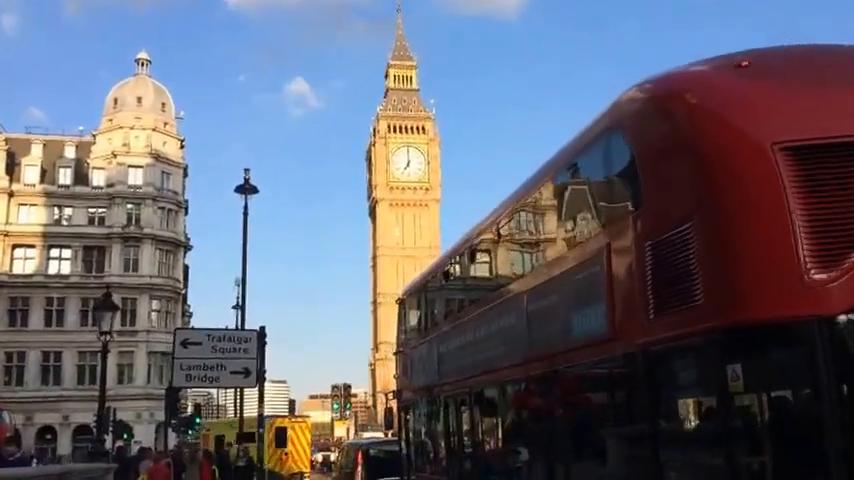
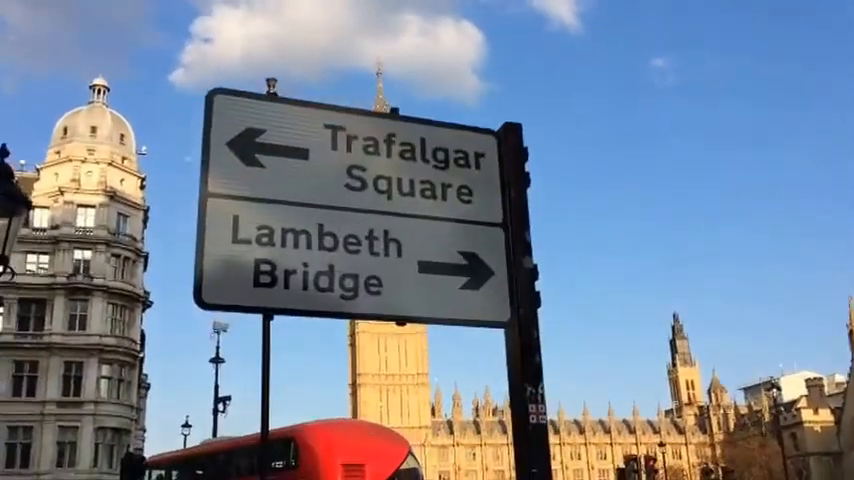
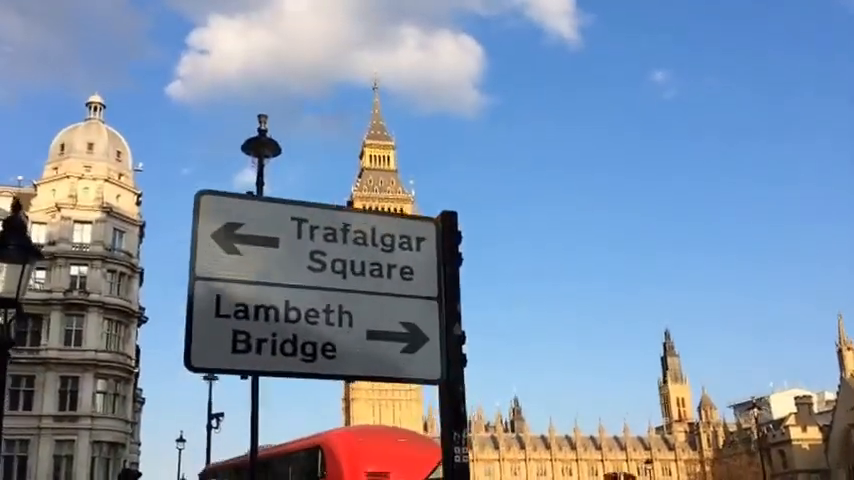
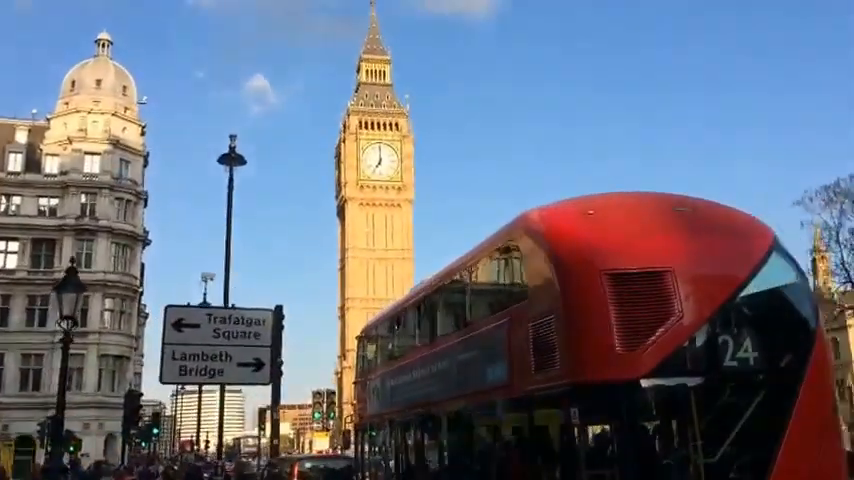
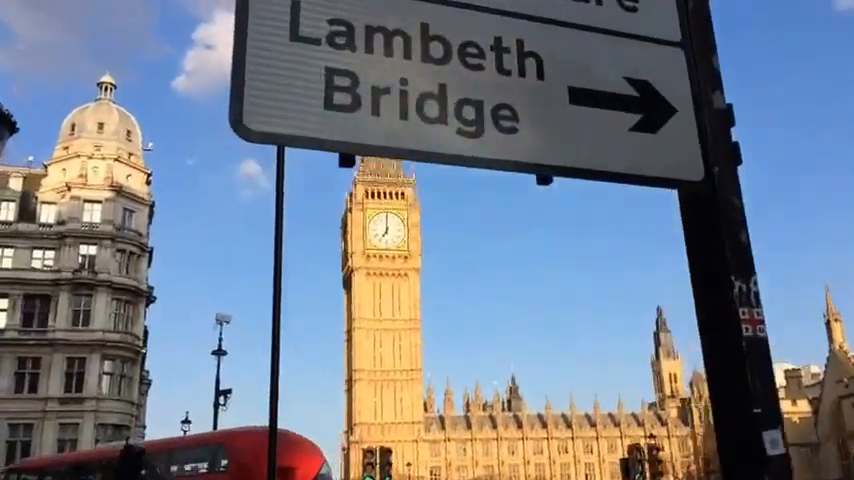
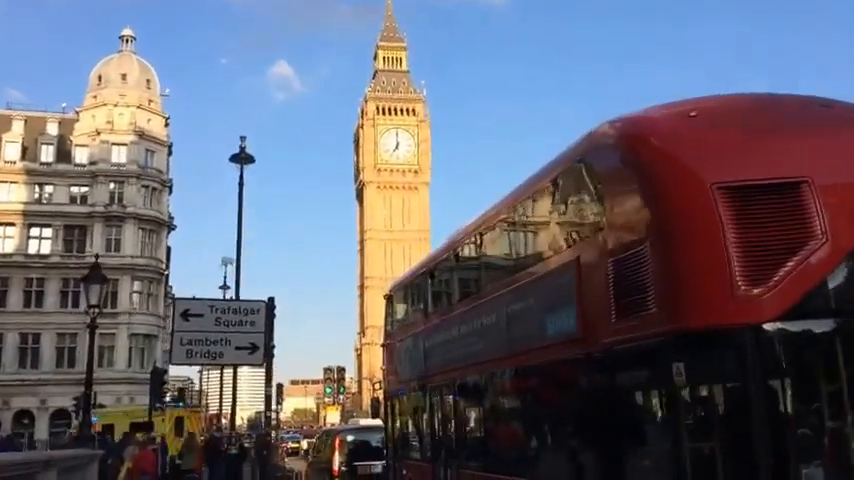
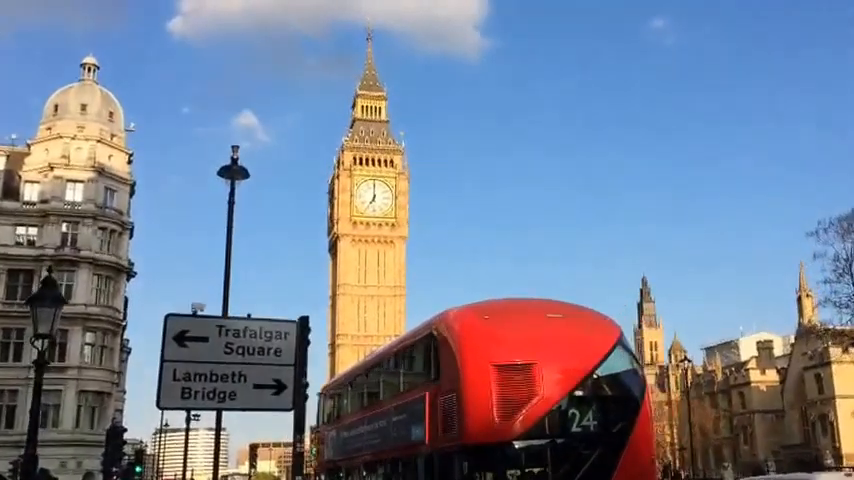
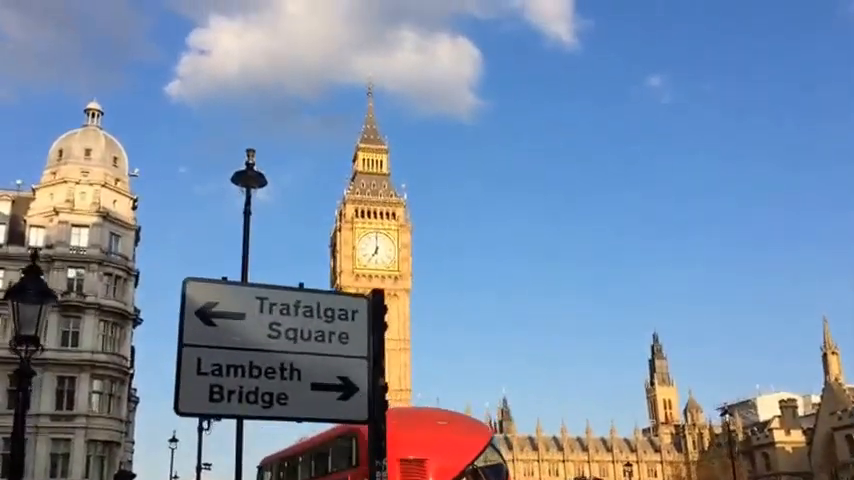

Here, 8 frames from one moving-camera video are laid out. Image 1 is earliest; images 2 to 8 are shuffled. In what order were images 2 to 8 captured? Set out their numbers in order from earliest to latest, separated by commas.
6, 4, 7, 8, 3, 2, 5
